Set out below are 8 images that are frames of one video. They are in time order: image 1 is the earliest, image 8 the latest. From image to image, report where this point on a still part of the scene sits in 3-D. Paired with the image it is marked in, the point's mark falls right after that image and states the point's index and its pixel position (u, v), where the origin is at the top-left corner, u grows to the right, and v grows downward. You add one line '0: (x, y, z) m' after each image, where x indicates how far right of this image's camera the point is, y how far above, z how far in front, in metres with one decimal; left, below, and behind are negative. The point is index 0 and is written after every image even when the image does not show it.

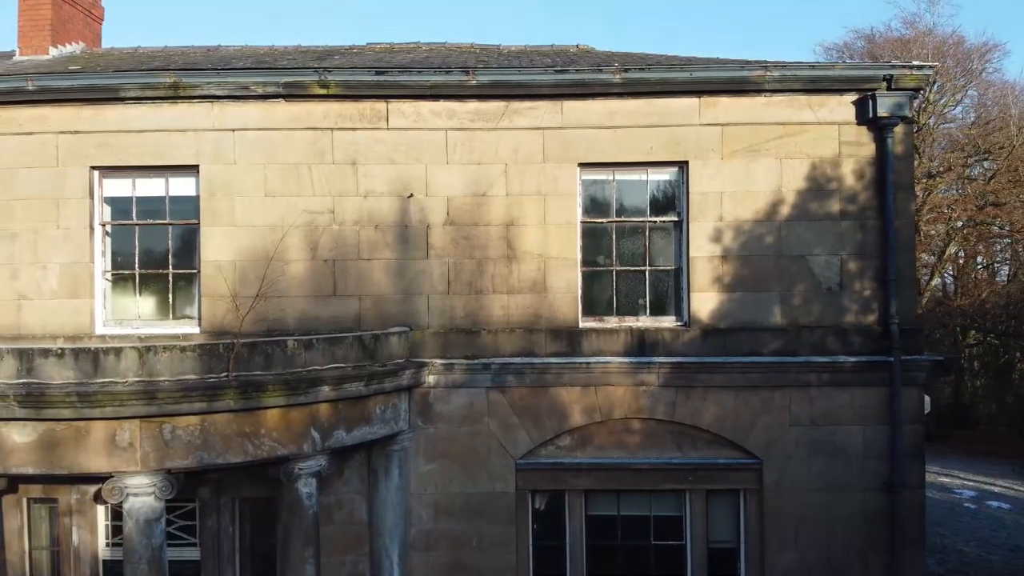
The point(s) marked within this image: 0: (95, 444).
0: (-1.8, -0.7, +6.0) m
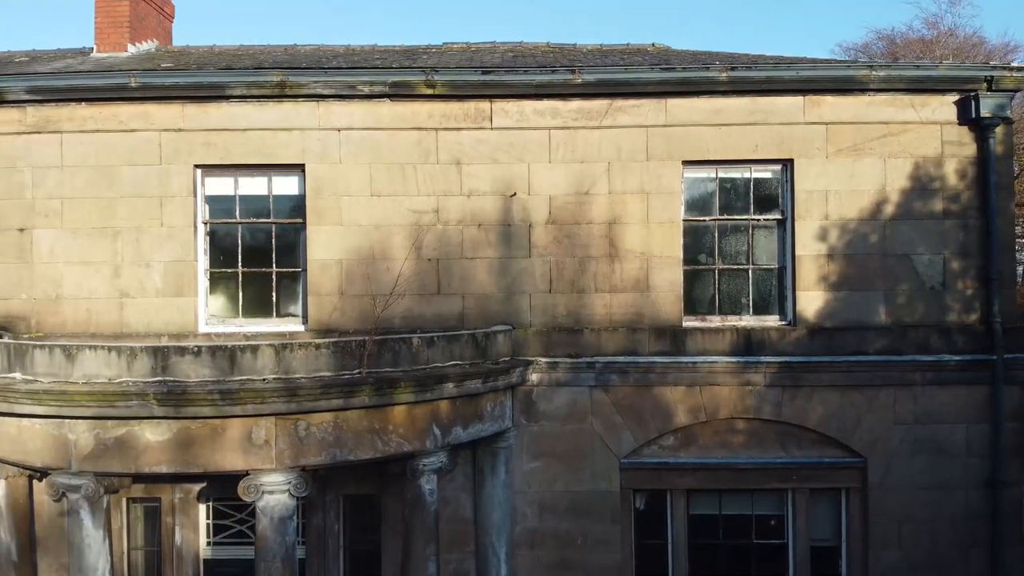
0: (-1.2, -0.7, +6.0) m
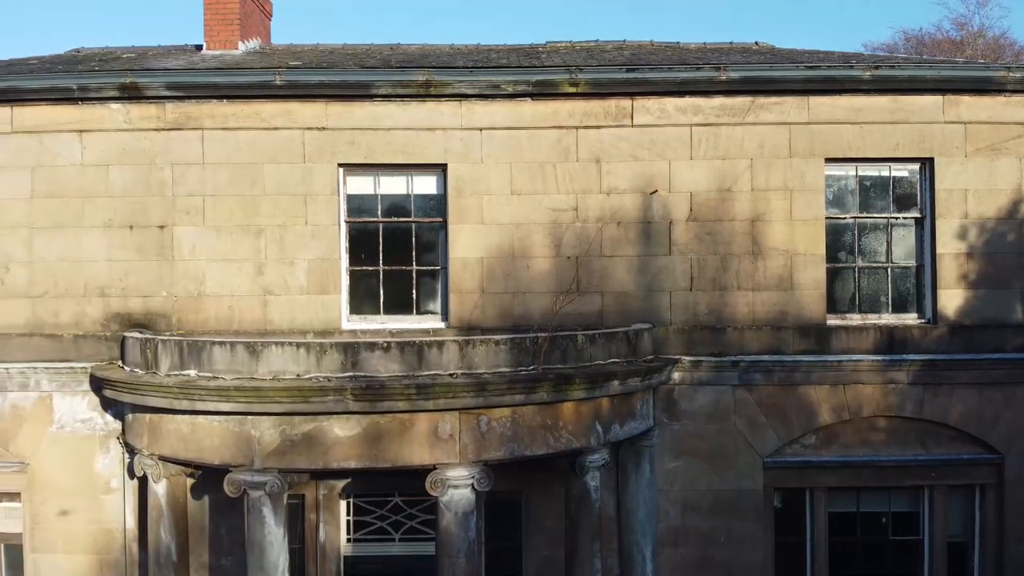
0: (-0.4, -0.6, +6.0) m
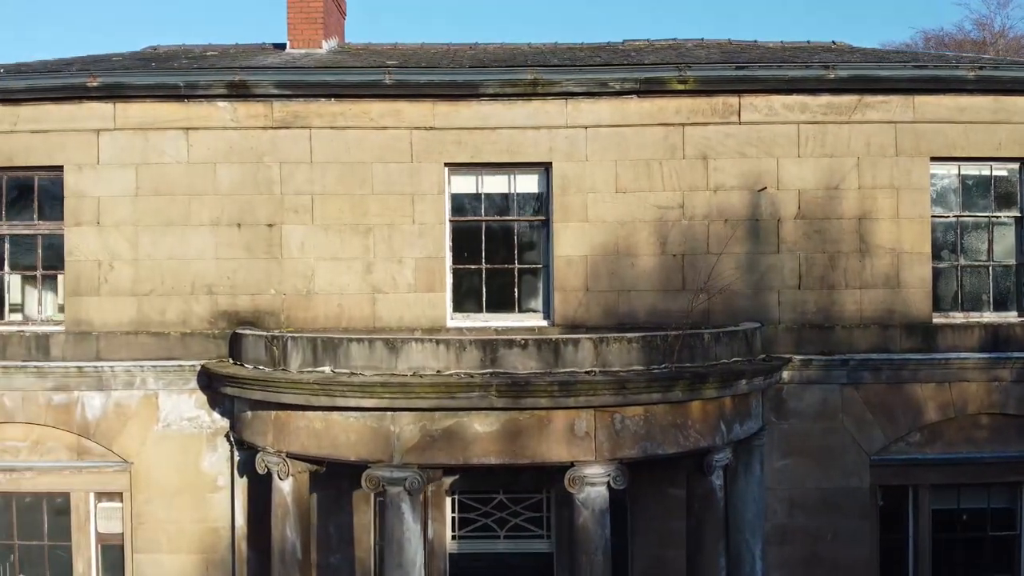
0: (+0.2, -0.6, +6.0) m
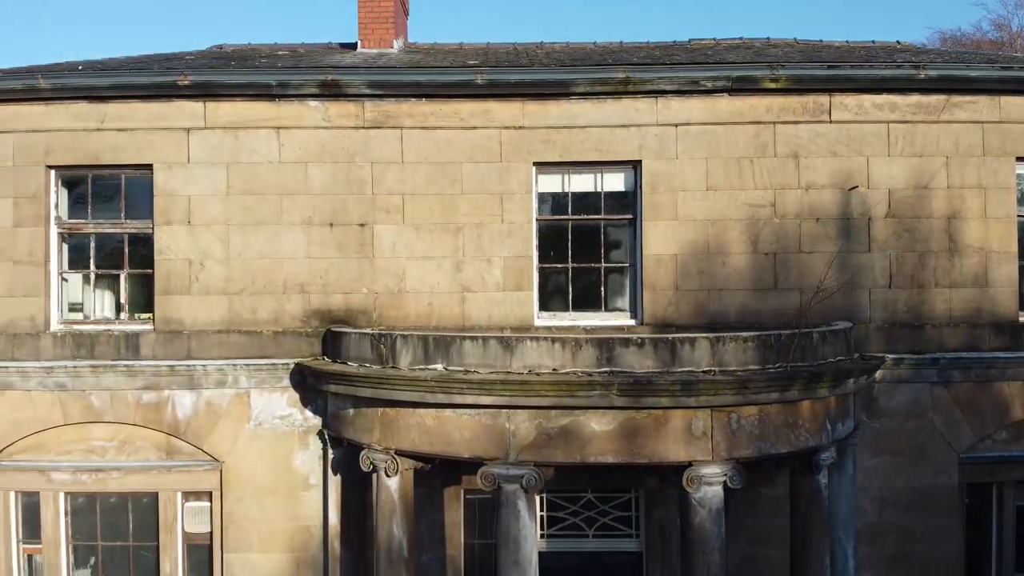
0: (+0.7, -0.6, +6.0) m
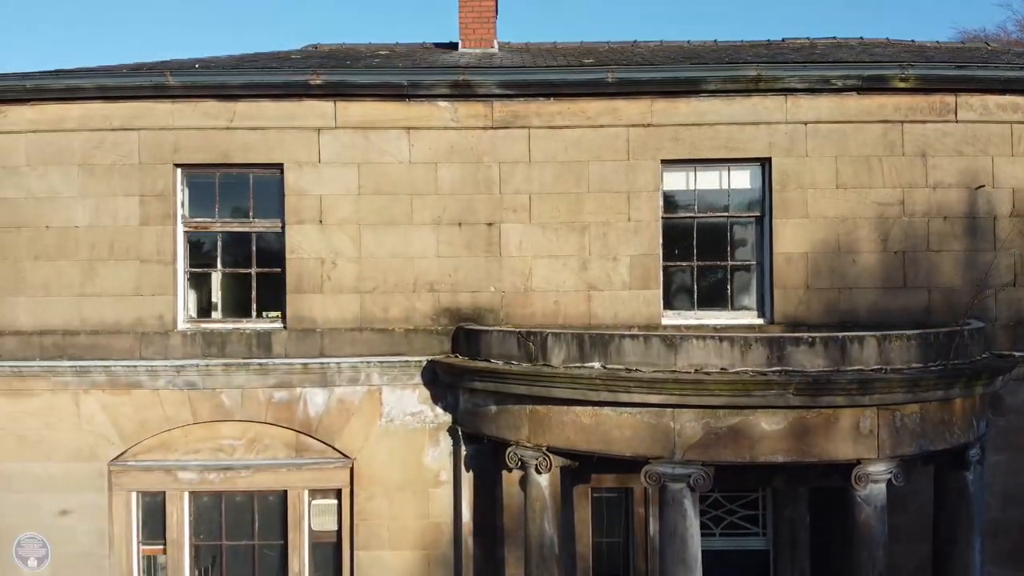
0: (+1.4, -0.6, +6.1) m
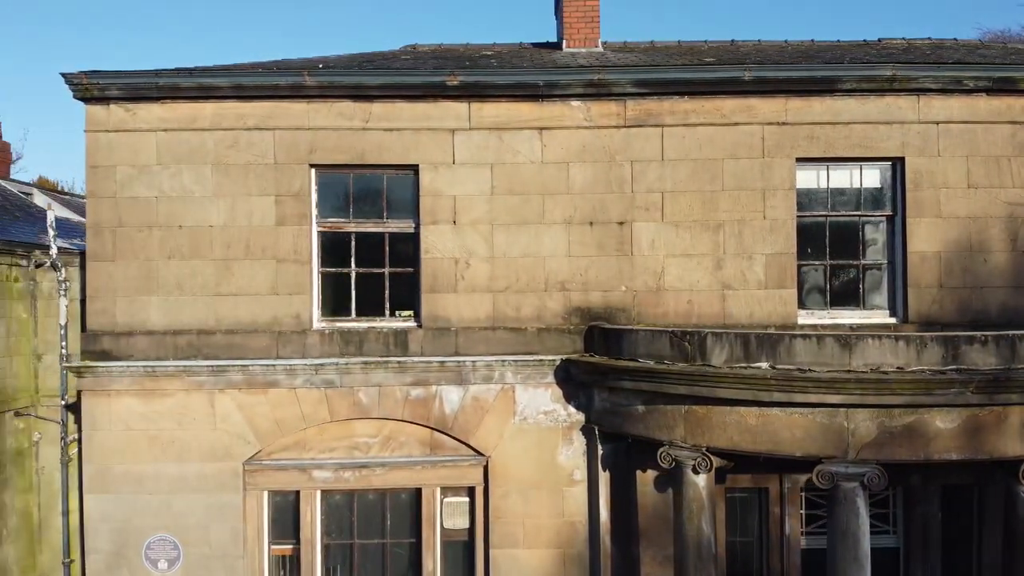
0: (+2.2, -0.6, +6.1) m
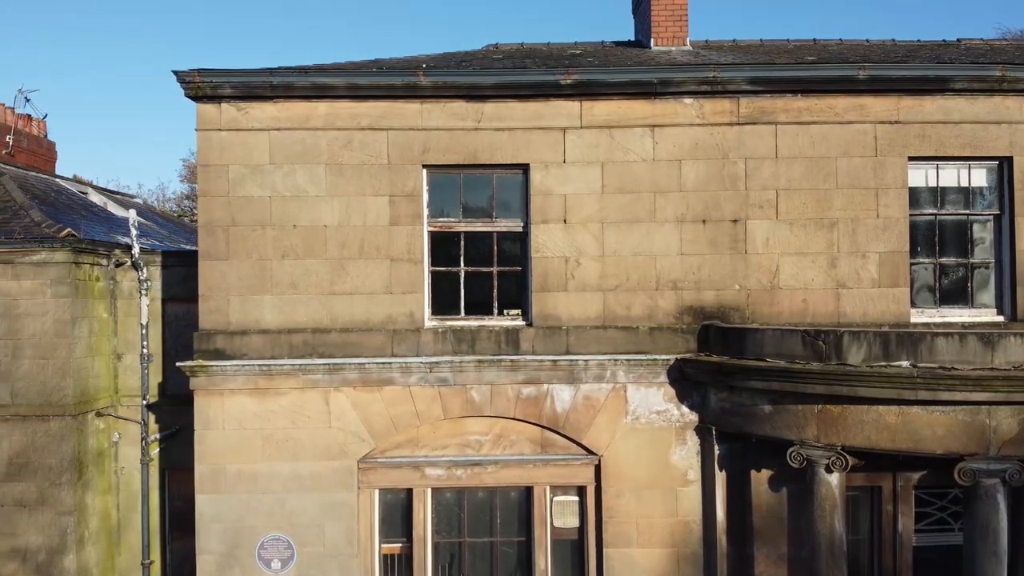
0: (+2.8, -0.6, +6.2) m
